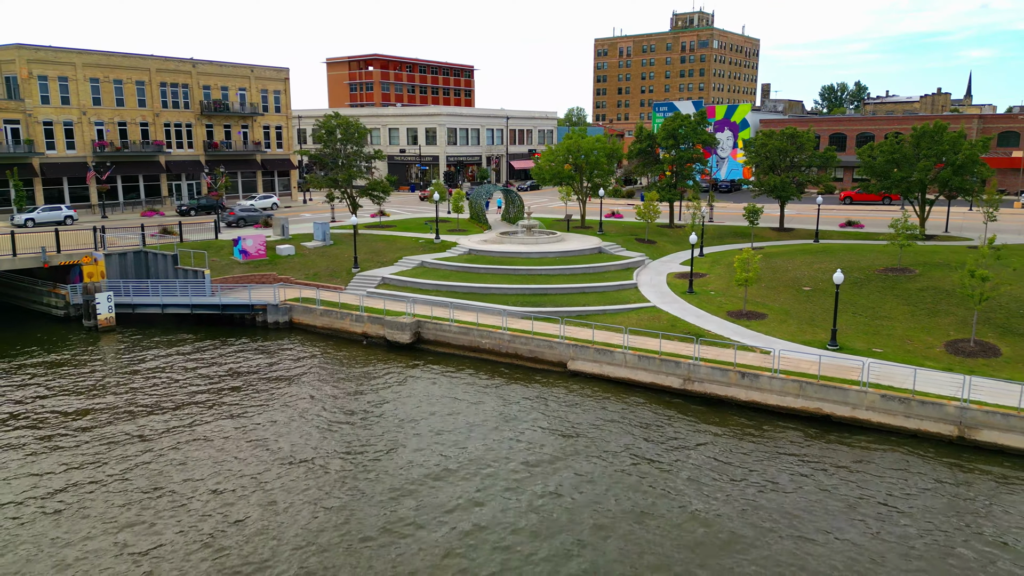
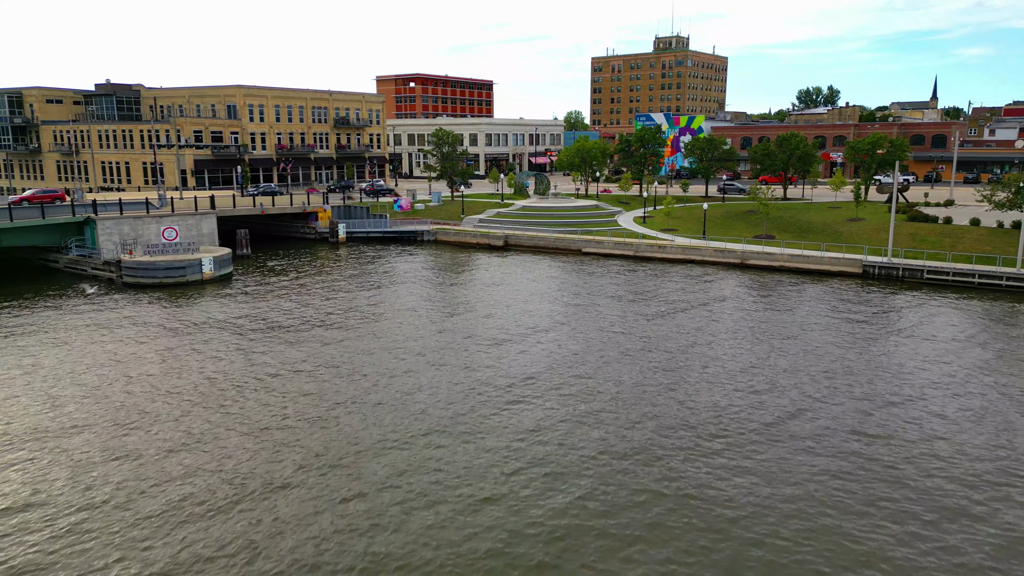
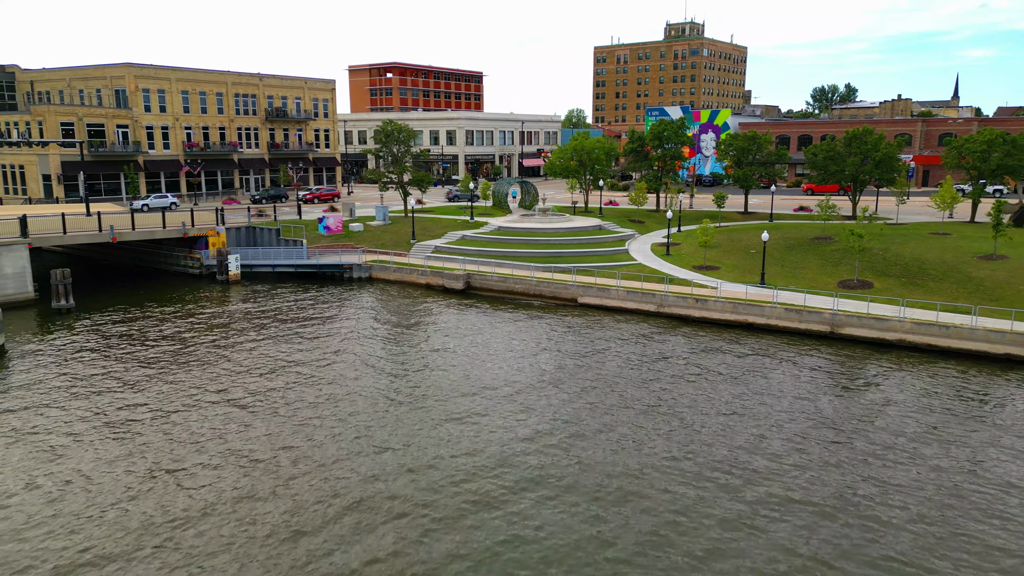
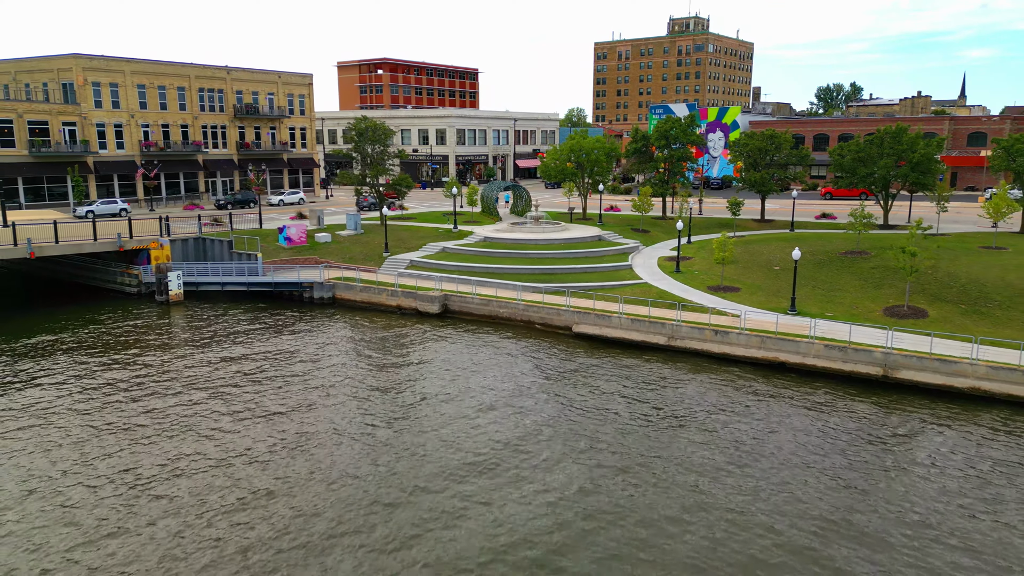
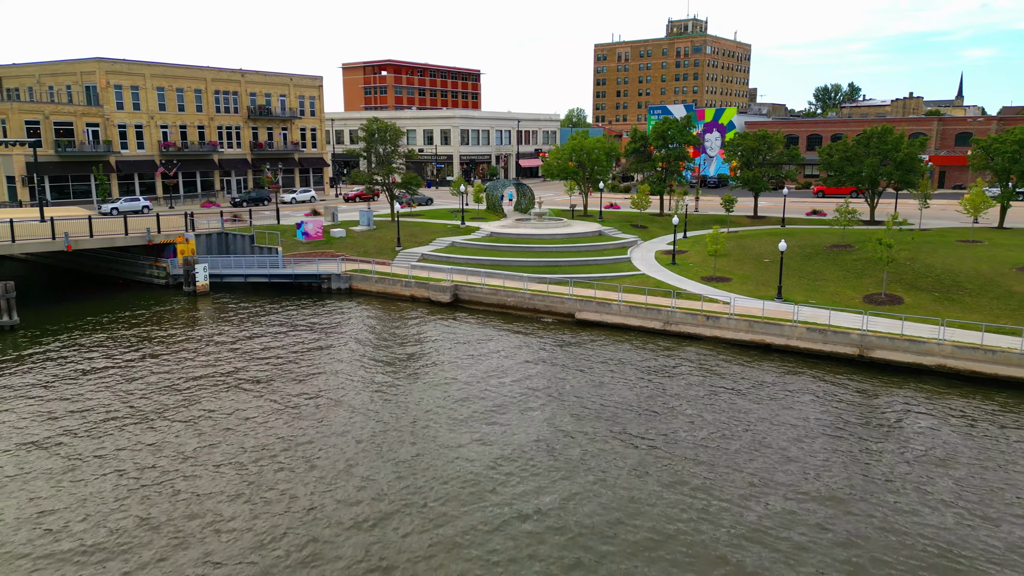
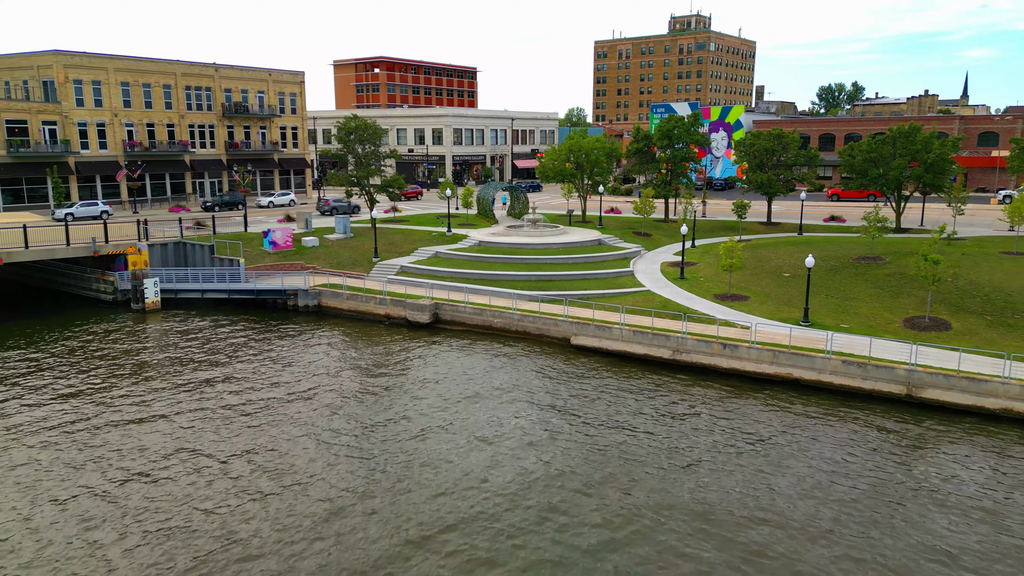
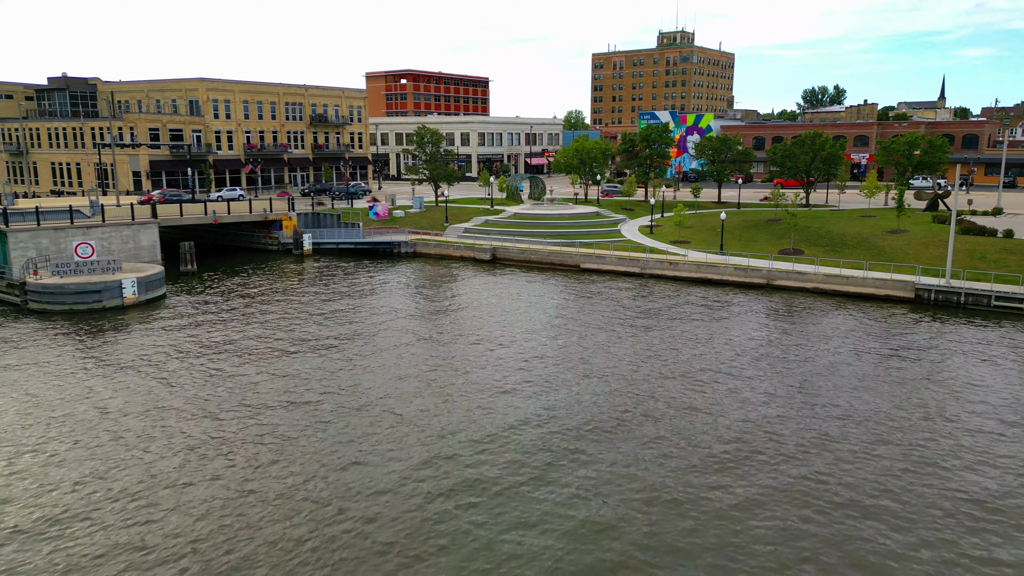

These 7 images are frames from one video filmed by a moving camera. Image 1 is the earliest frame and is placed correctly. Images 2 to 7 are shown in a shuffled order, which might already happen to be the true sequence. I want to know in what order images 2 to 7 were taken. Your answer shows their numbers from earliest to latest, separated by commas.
6, 4, 5, 3, 7, 2
